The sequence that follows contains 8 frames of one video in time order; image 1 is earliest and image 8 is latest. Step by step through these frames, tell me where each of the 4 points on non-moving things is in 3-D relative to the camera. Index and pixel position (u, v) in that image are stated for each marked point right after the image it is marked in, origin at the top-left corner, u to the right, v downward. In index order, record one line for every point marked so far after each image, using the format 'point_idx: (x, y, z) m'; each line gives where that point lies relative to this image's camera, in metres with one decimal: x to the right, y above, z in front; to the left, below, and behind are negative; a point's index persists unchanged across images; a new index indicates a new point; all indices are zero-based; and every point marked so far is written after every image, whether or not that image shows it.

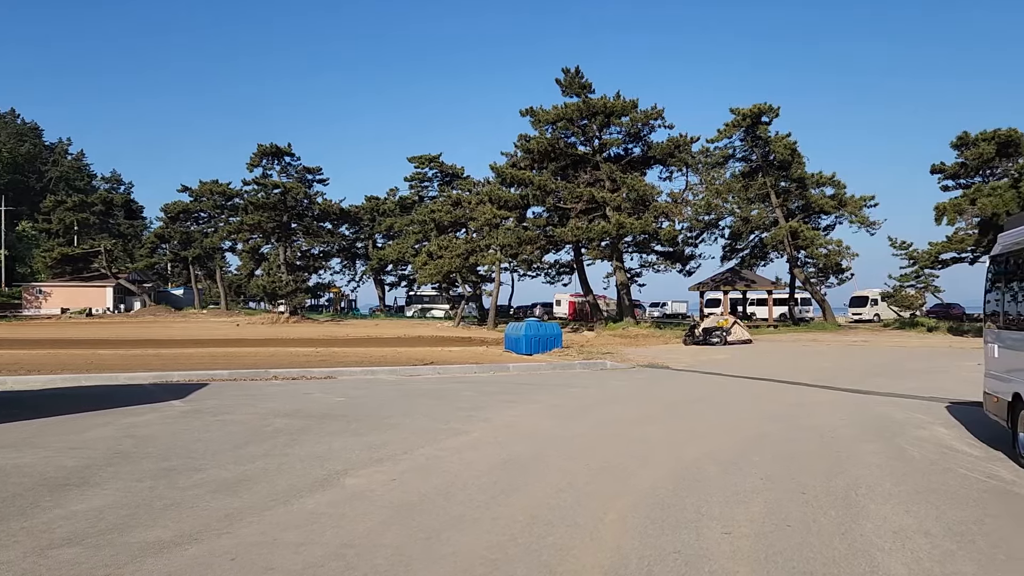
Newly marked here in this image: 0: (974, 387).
0: (+10.9, -2.4, +17.4) m
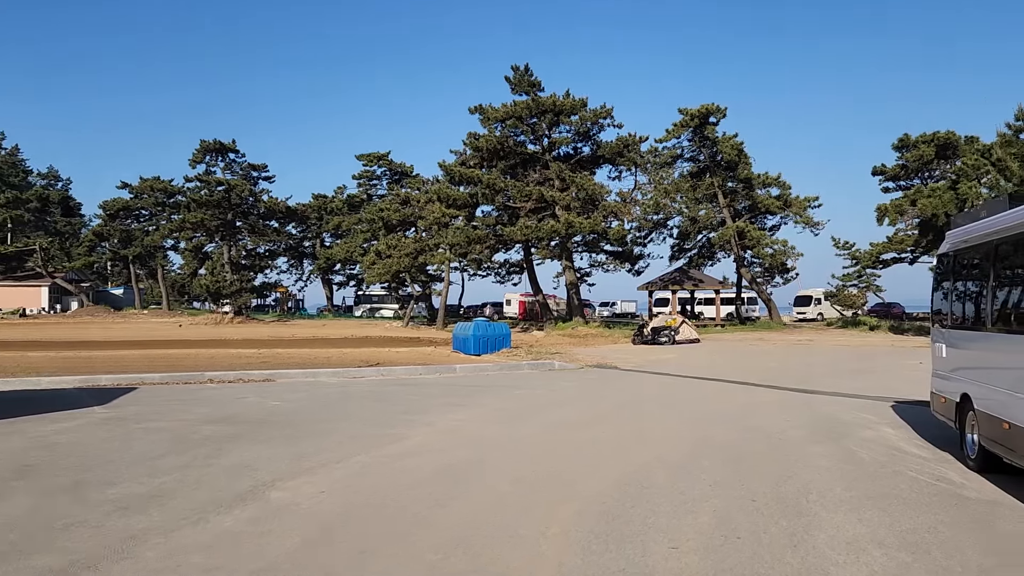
0: (+9.6, -2.3, +17.6) m
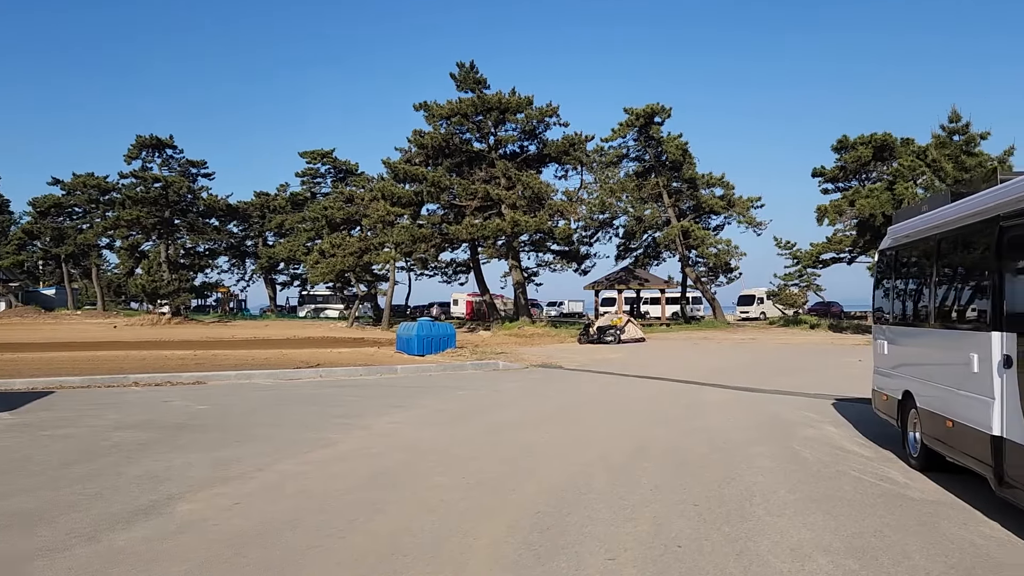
0: (+8.2, -2.3, +17.7) m
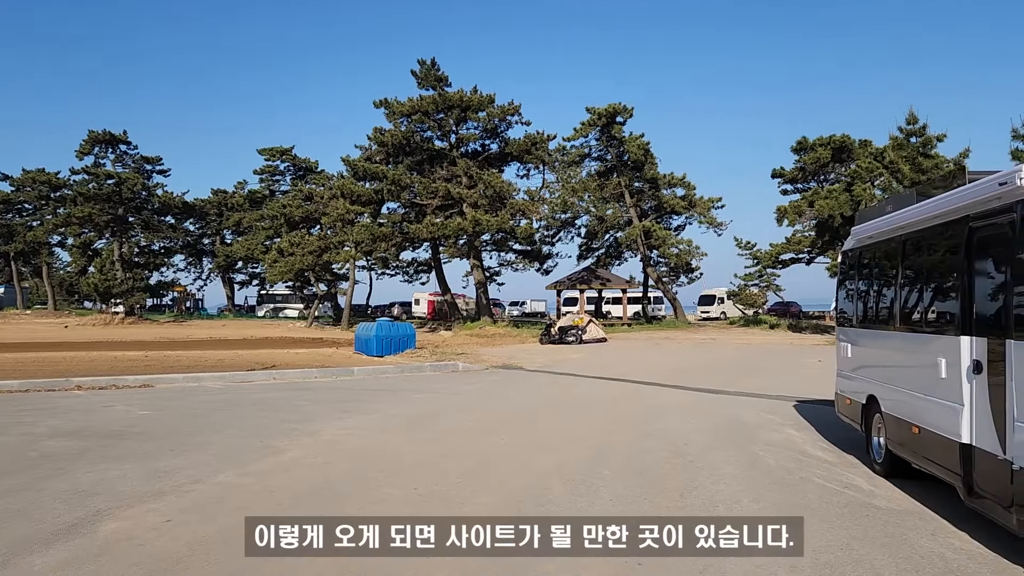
0: (+7.3, -2.3, +17.7) m
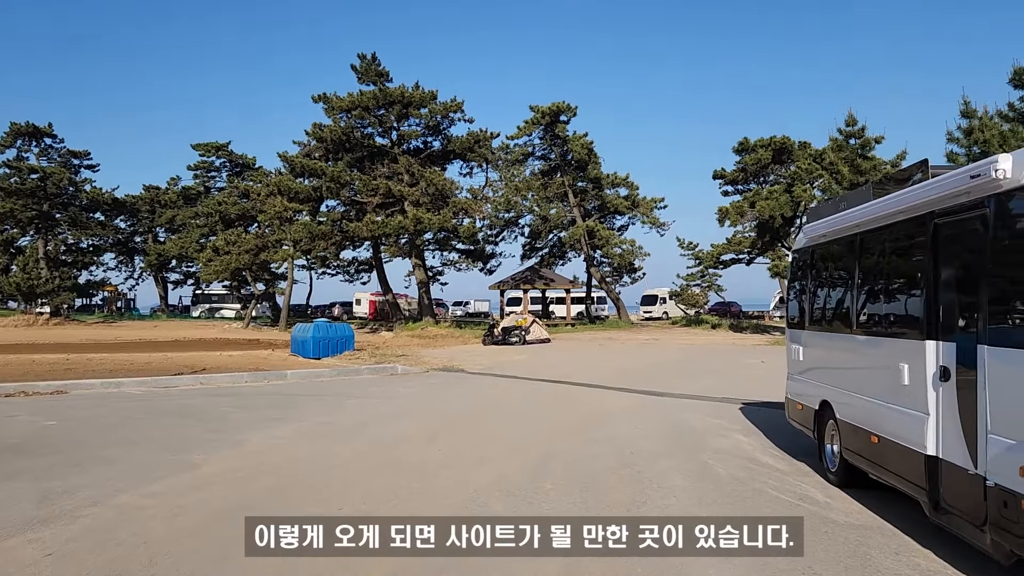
0: (+5.9, -2.3, +17.6) m
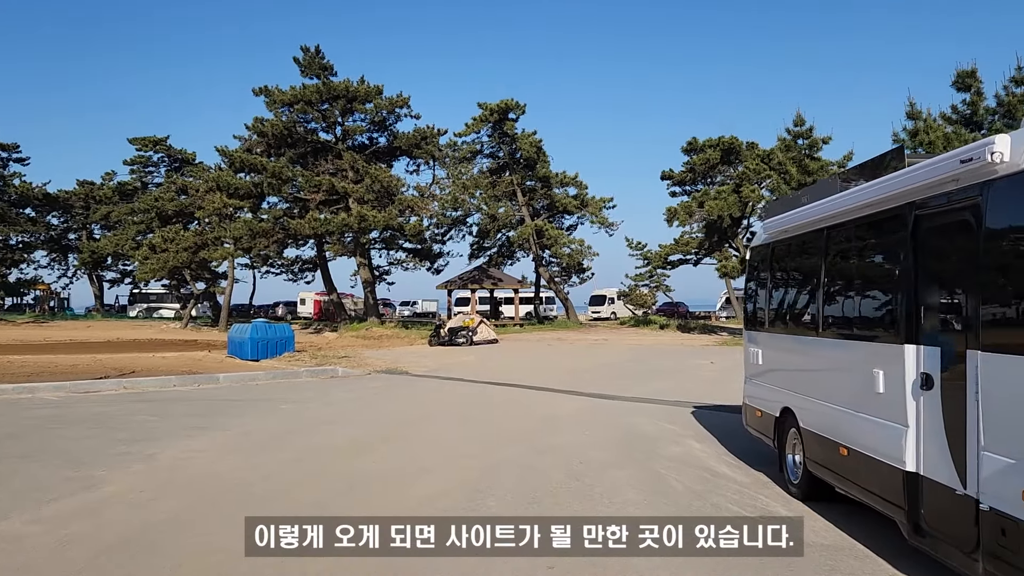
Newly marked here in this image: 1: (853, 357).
0: (+4.6, -2.3, +17.3) m
1: (+2.6, -0.5, +5.6) m
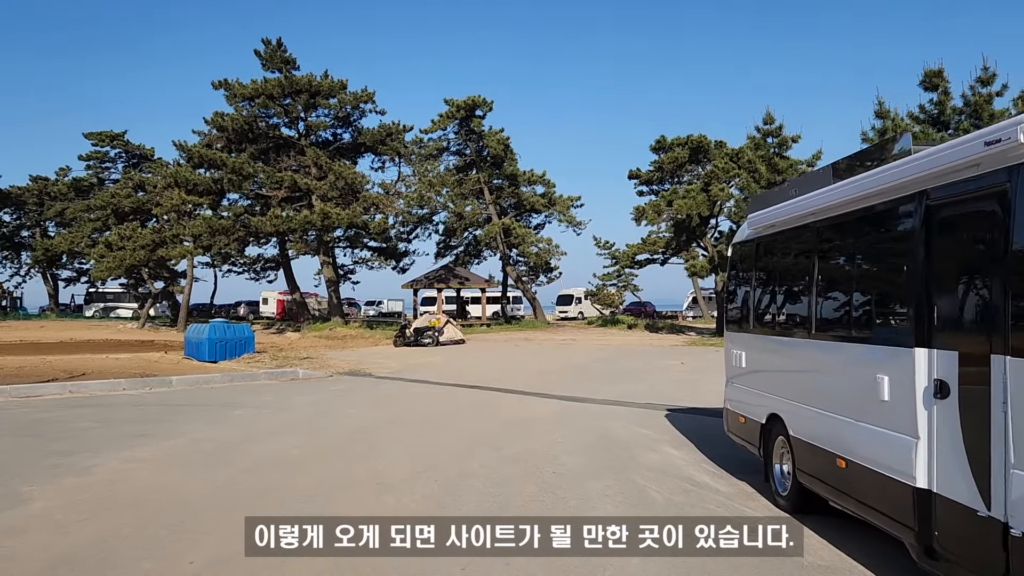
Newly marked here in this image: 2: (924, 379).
0: (+3.9, -2.3, +16.9) m
1: (+2.4, -0.5, +5.2) m
2: (+2.4, -0.5, +4.3) m
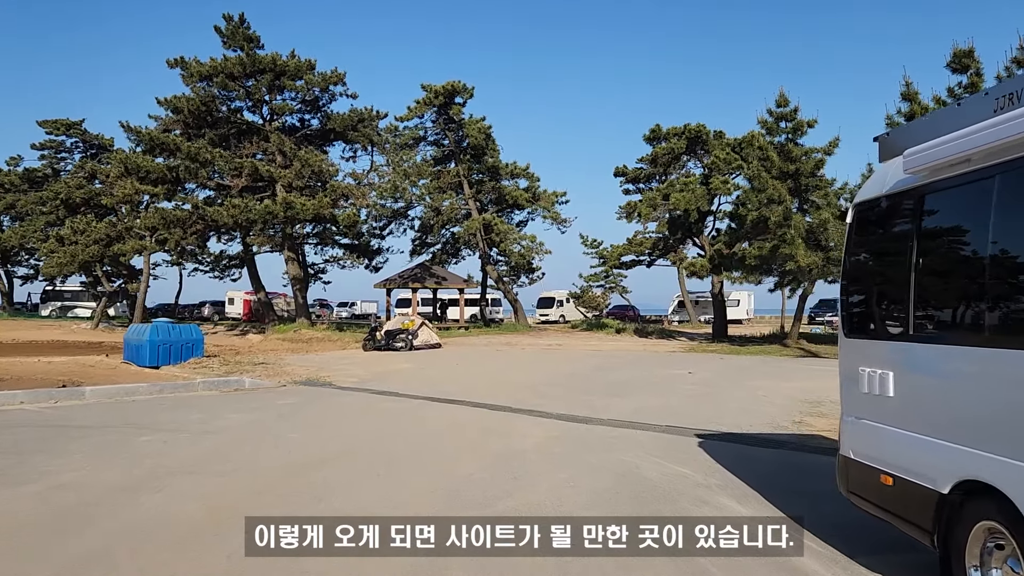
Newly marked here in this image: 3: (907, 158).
0: (+3.6, -2.2, +14.3) m
1: (+2.5, -0.4, +2.5) m
2: (+2.5, -0.4, +1.6) m
3: (+2.6, +0.8, +5.3) m
